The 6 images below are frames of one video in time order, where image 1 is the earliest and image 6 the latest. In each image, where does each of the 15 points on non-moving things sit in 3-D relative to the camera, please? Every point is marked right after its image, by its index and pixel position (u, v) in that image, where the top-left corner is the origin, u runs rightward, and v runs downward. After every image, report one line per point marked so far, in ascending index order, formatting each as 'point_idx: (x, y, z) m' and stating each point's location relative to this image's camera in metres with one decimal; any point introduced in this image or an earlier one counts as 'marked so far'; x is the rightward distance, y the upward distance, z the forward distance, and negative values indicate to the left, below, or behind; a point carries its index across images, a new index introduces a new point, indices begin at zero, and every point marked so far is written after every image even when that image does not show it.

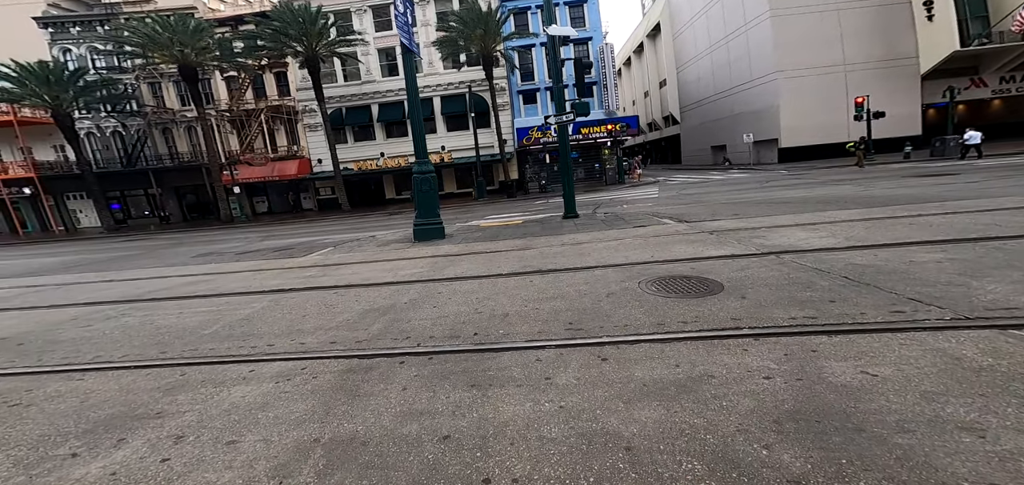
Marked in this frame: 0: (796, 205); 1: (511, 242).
0: (+7.1, +0.9, +10.5) m
1: (+0.1, 0.0, +9.7) m
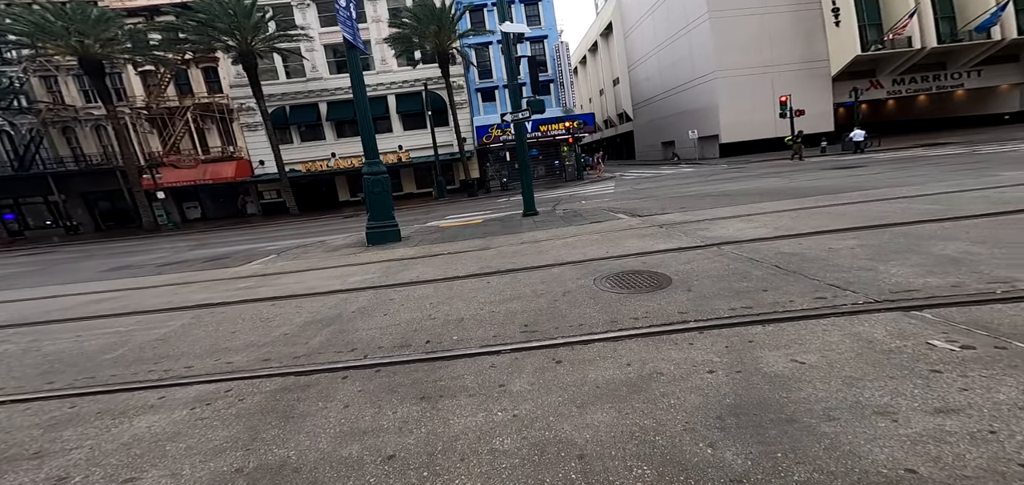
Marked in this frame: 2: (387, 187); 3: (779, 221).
0: (+5.9, +1.2, +11.0) m
1: (-0.9, 0.0, +9.5) m
2: (-2.9, +1.3, +10.2) m
3: (+4.5, +0.4, +7.1) m
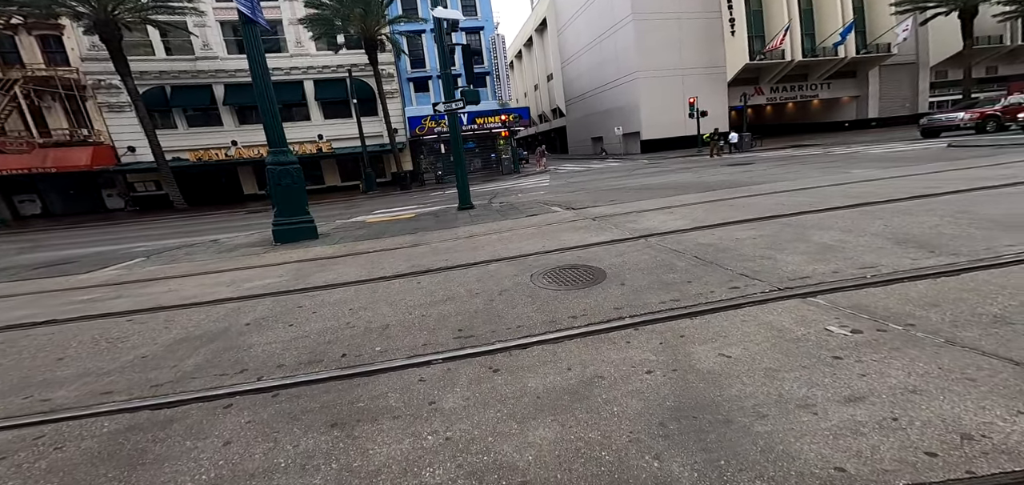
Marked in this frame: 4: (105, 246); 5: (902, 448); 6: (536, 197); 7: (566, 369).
0: (+3.8, +1.4, +11.5) m
1: (-2.6, +0.1, +8.8) m
2: (-4.7, +1.3, +9.1) m
3: (+3.2, +0.5, +7.5) m
4: (-12.4, -0.1, +12.4) m
5: (+1.9, -1.0, +2.1) m
6: (+0.3, +1.5, +13.8) m
7: (+0.4, -0.9, +3.2) m
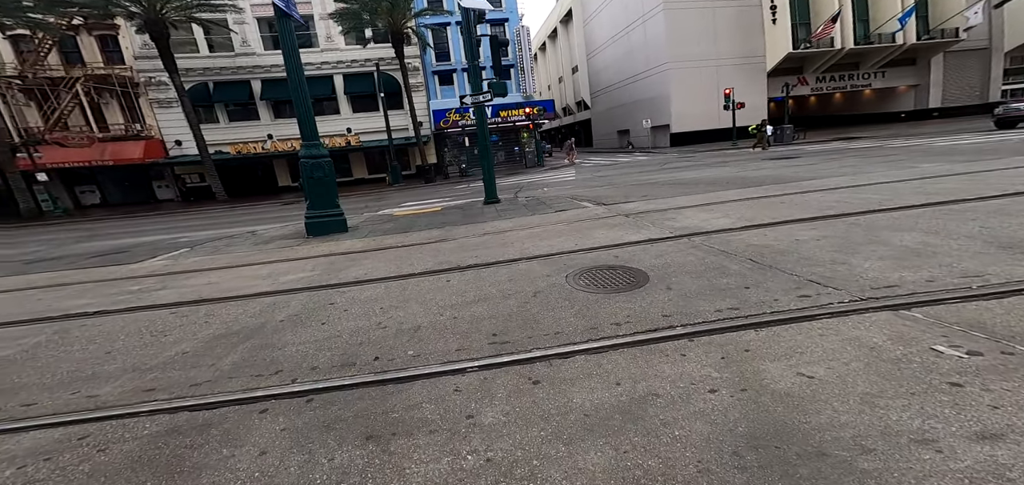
0: (+4.7, +1.5, +11.0) m
1: (-1.9, +0.2, +8.7) m
2: (-4.0, +1.5, +9.1) m
3: (+3.7, +0.5, +7.0) m
4: (-11.4, +0.2, +12.9) m
5: (+2.2, -1.0, +1.7) m
6: (+1.3, +1.6, +13.5) m
7: (+0.7, -1.0, +2.9) m
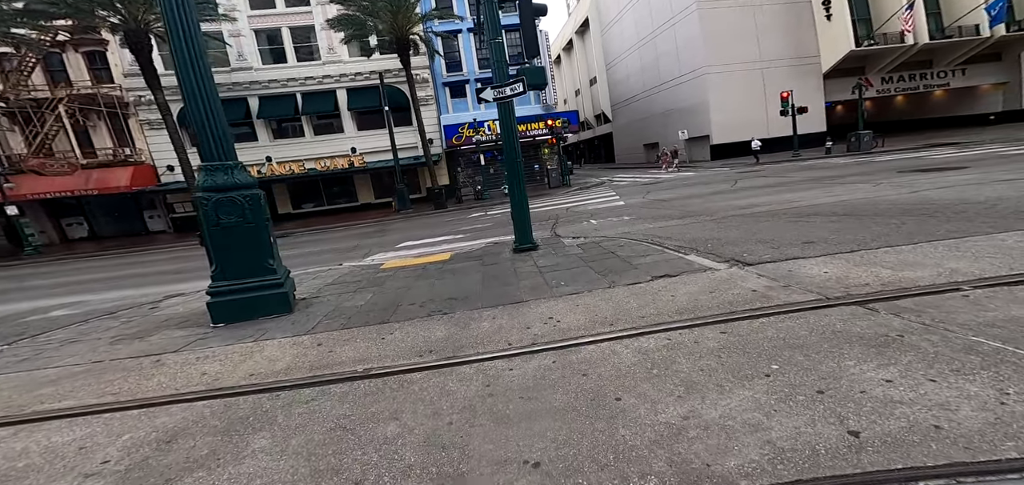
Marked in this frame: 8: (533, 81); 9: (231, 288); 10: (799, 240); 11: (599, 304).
0: (+5.7, +0.4, +6.6) m
1: (-1.0, -0.9, +4.5) m
2: (-3.0, +0.3, +5.1) m
3: (+4.6, -0.4, +2.6) m
4: (-10.3, -1.2, +9.2) m
5: (+2.8, -1.8, -2.7) m
6: (+2.4, +0.4, +9.2) m
7: (+1.4, -1.8, -1.4) m
8: (+0.3, +3.1, +8.1) m
9: (-3.4, -0.6, +5.2) m
10: (+3.8, 0.0, +5.7) m
11: (+0.9, -0.6, +4.6) m
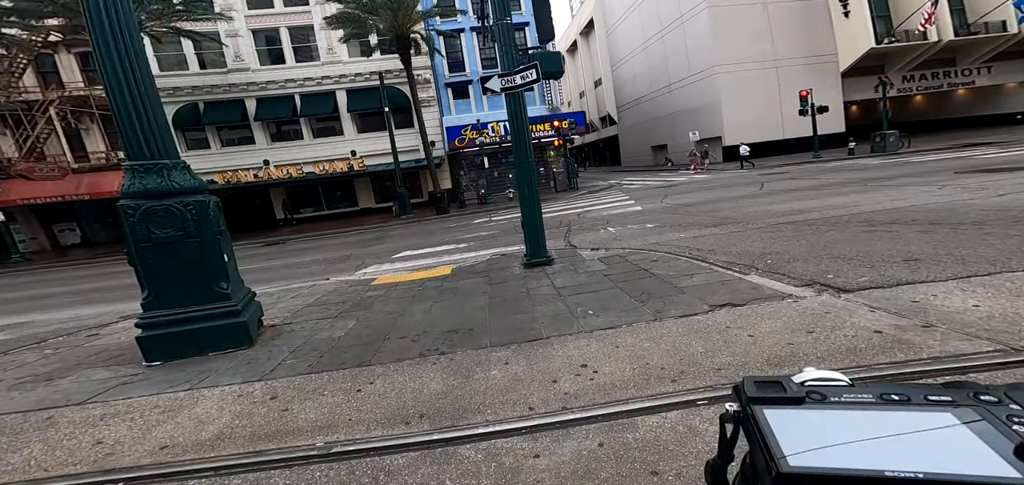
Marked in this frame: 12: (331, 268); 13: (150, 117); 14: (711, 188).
0: (+5.9, +0.2, +5.4) m
1: (-0.8, -1.1, +3.4) m
2: (-2.9, +0.2, +4.0) m
3: (+4.7, -0.5, +1.4) m
4: (-10.1, -1.5, +8.1) m
5: (+2.9, -1.9, -3.9) m
6: (+2.7, +0.2, +8.0) m
7: (+1.5, -1.9, -2.6) m
8: (+0.5, +2.9, +6.9) m
9: (-3.2, -0.7, +4.1) m
10: (+3.9, -0.2, +4.4) m
11: (+1.1, -0.8, +3.4) m
12: (-3.9, -0.5, +9.3) m
13: (-3.4, +1.3, +4.0) m
14: (+7.4, +2.0, +15.9) m
